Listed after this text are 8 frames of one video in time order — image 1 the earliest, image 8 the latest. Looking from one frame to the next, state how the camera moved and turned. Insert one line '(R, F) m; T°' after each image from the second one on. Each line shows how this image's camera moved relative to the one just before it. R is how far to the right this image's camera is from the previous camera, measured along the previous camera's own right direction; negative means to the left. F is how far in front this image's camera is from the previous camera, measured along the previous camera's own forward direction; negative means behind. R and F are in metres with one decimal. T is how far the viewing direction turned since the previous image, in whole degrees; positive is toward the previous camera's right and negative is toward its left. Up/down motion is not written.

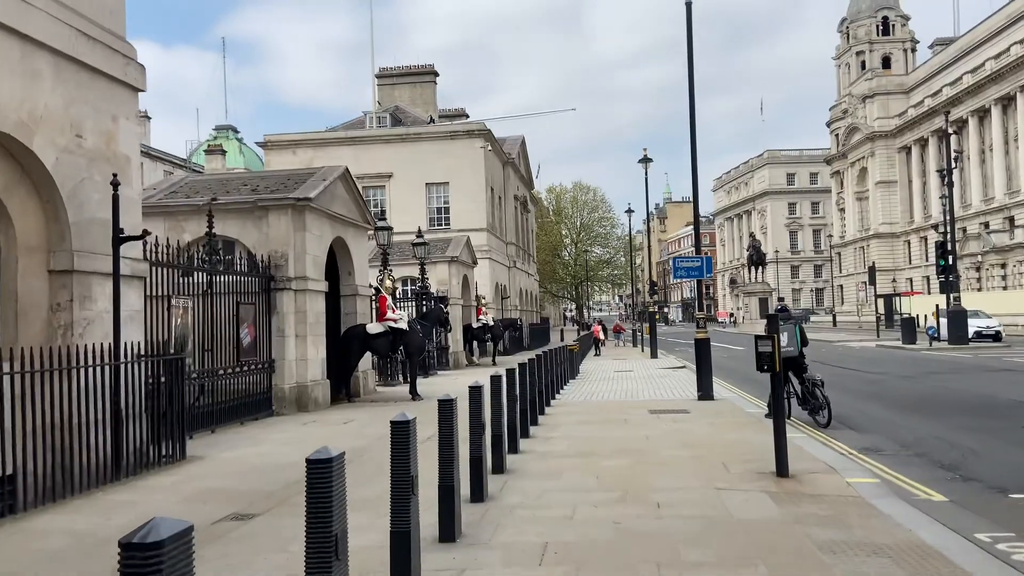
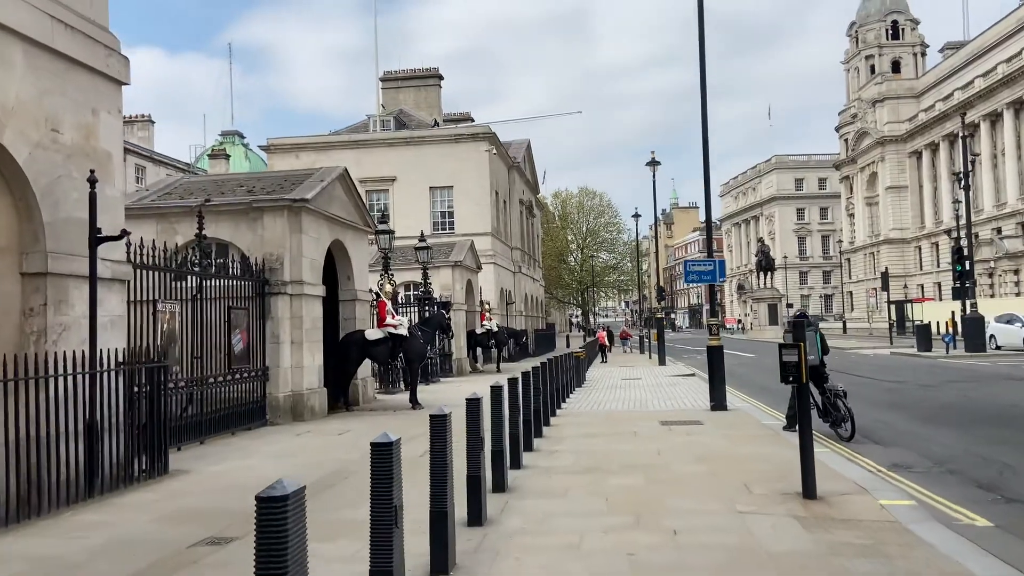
(0.0, +0.6) m; 0°
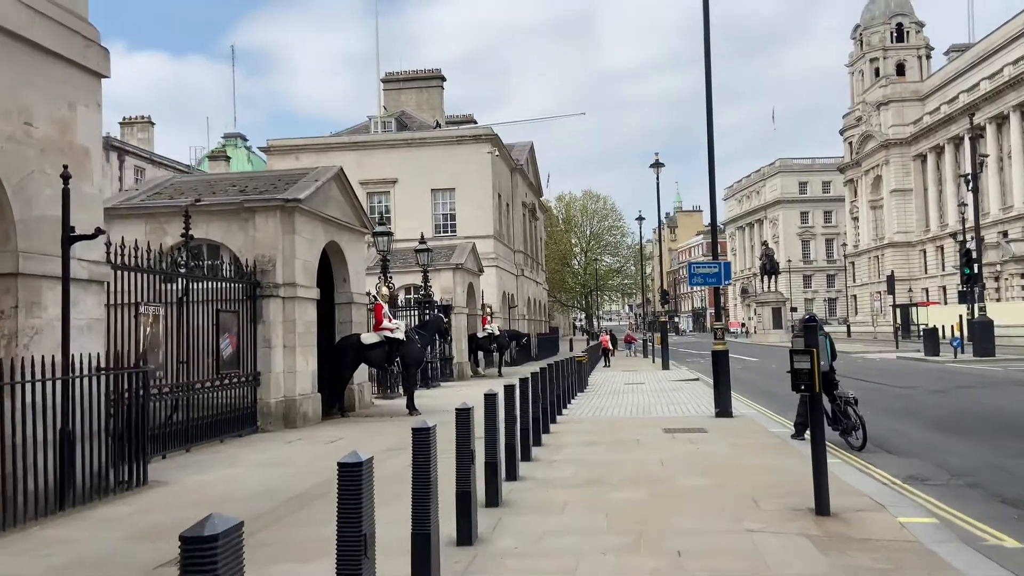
(+0.1, +0.4) m; 0°
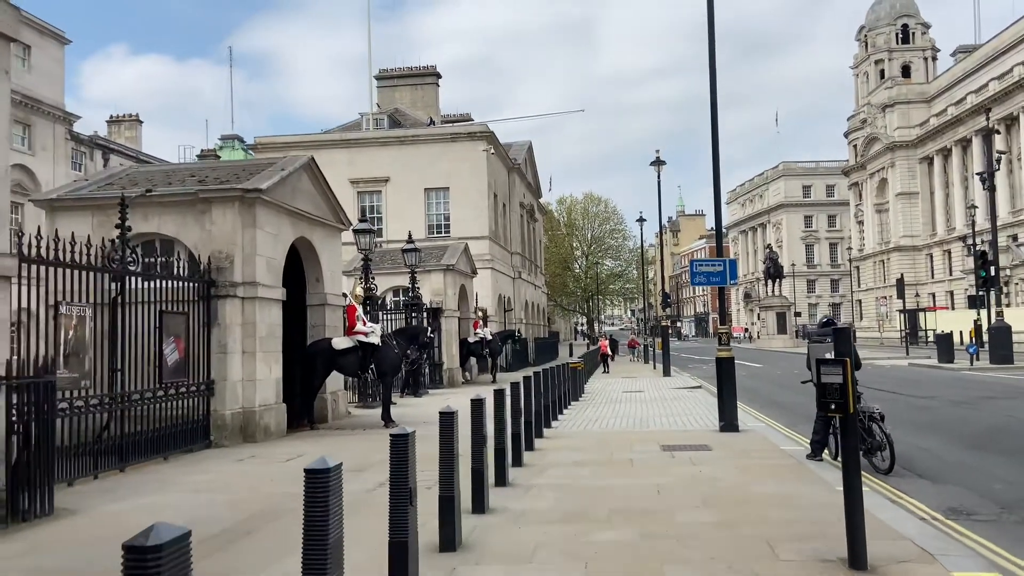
(+0.3, +1.3) m; 0°
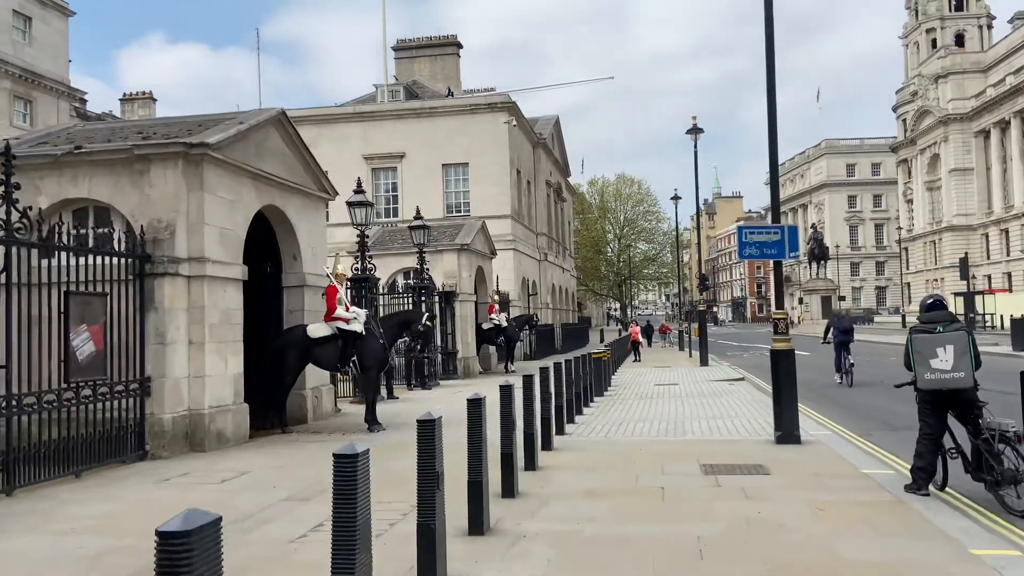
(+0.4, +2.4) m; -2°
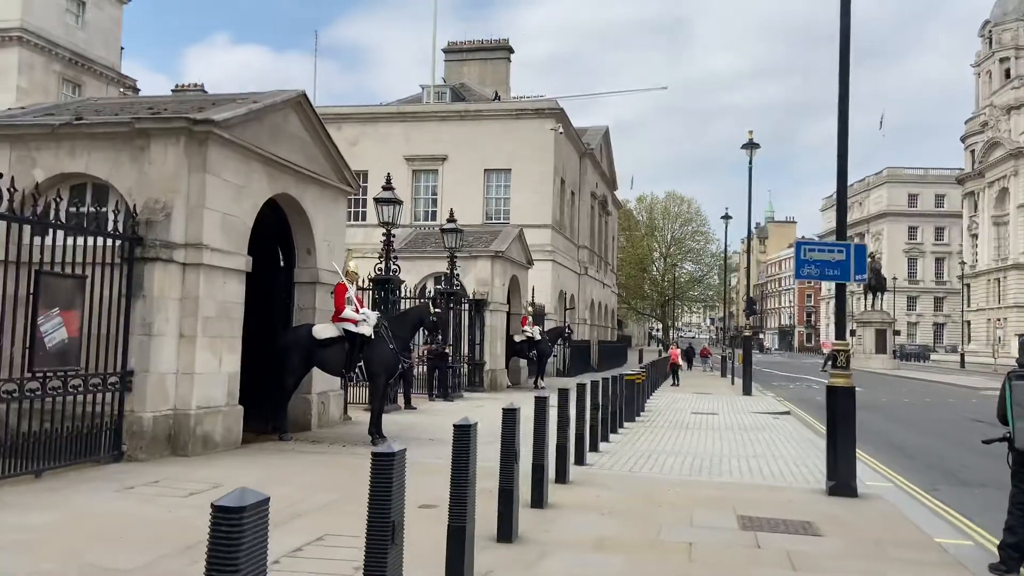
(+0.2, +1.1) m; -3°
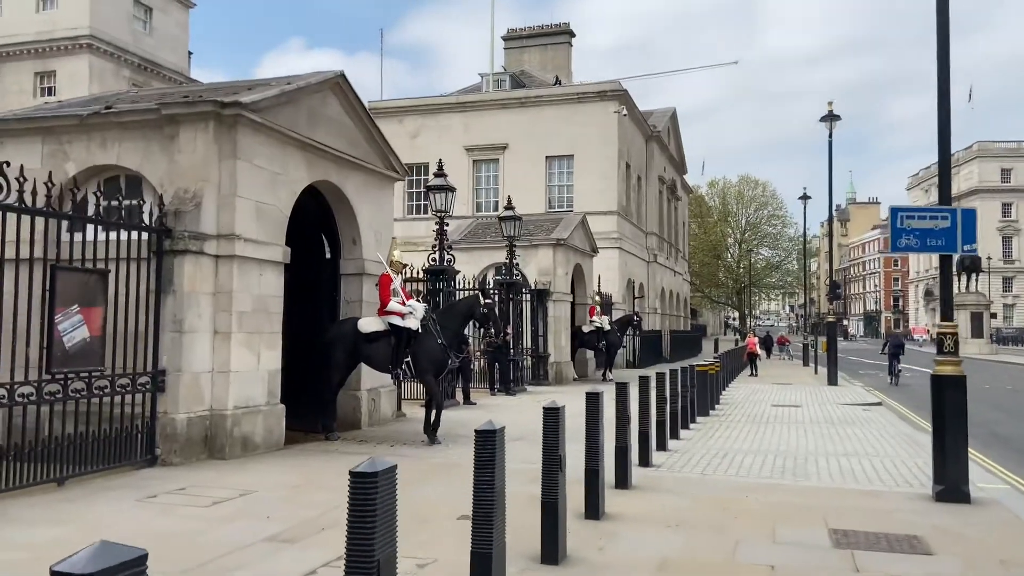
(+0.2, +0.9) m; -5°
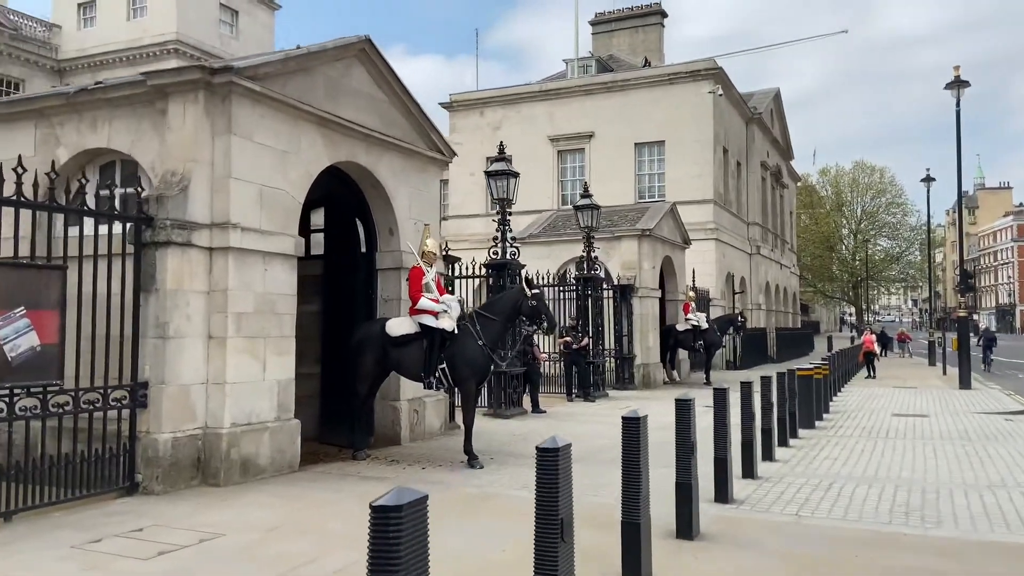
(+0.6, +1.7) m; -7°
